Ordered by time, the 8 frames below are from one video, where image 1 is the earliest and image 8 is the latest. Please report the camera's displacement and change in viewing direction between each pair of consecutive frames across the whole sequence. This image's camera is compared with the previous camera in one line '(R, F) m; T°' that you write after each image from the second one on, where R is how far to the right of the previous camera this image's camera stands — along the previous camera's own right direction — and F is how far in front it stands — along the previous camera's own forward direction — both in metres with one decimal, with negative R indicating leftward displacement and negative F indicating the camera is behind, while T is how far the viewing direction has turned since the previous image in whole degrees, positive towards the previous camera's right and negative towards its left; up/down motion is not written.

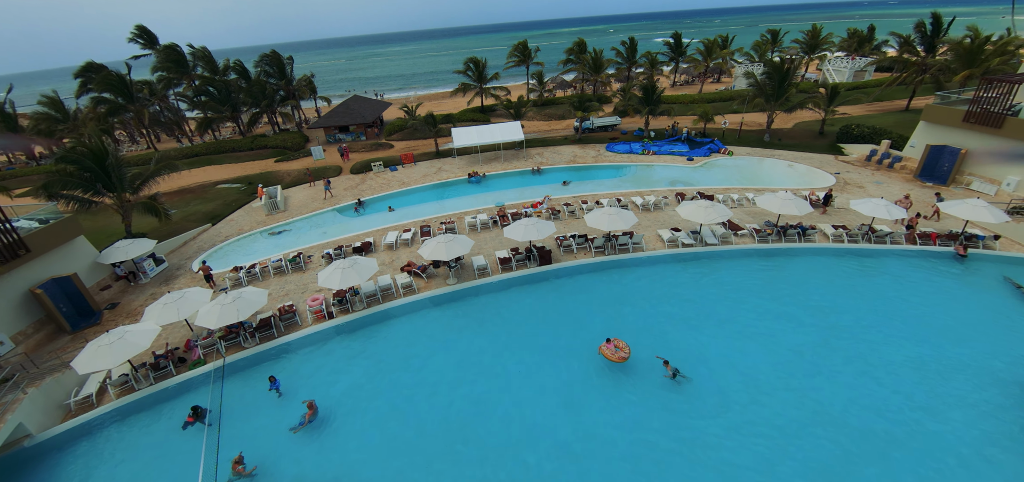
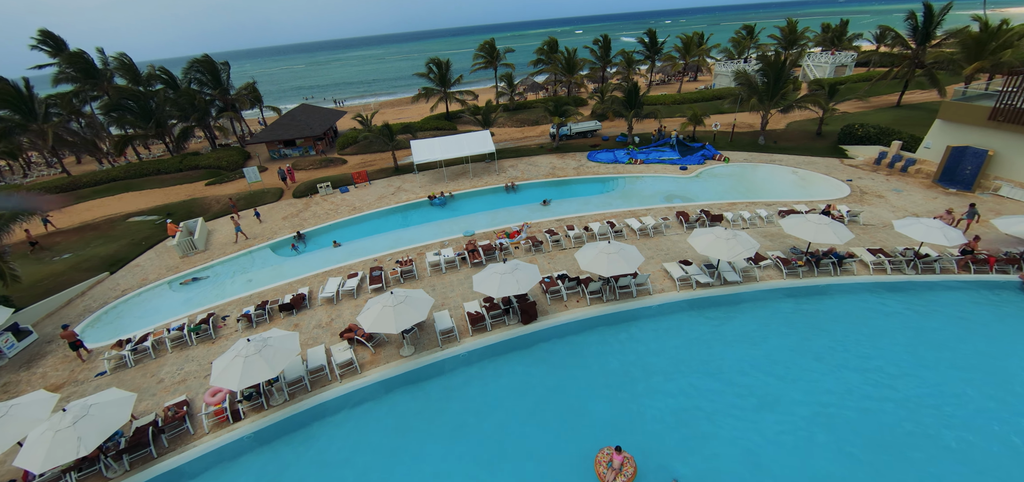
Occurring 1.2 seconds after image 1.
(+0.2, +3.8) m; +3°
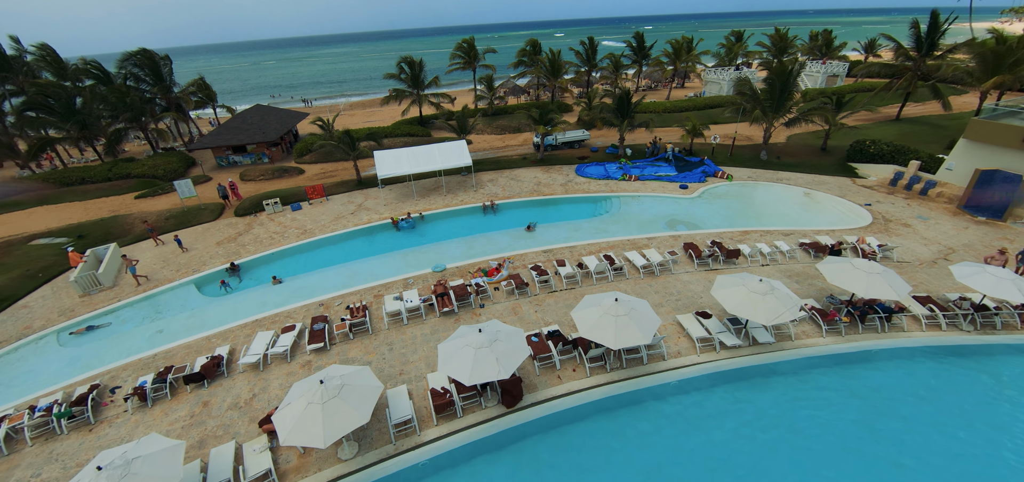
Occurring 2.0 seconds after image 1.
(0.0, +3.1) m; +3°
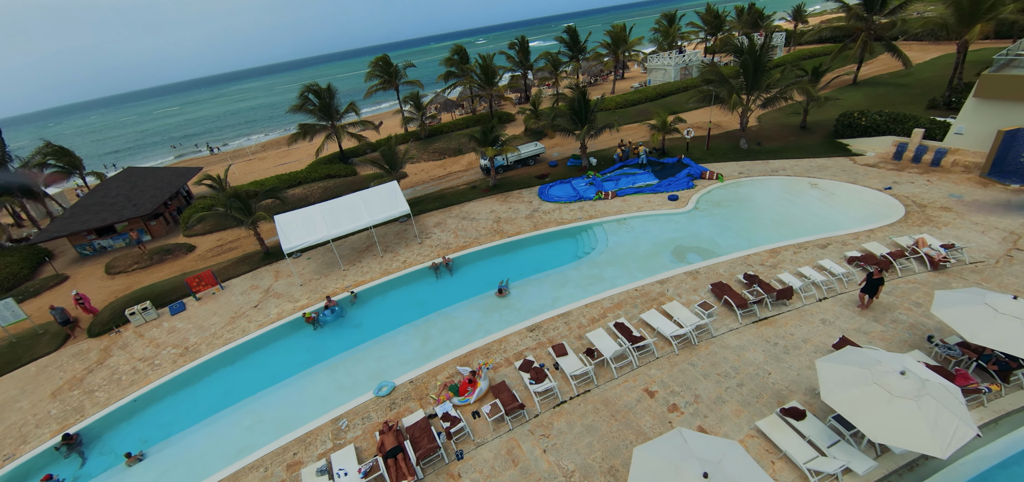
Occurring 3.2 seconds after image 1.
(-0.1, +4.7) m; +6°
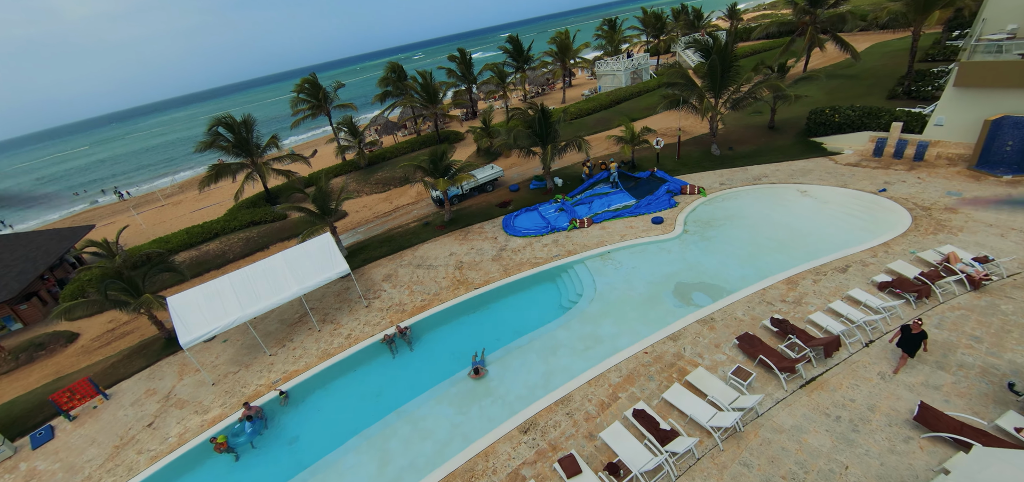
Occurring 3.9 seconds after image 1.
(-0.2, +2.8) m; +6°
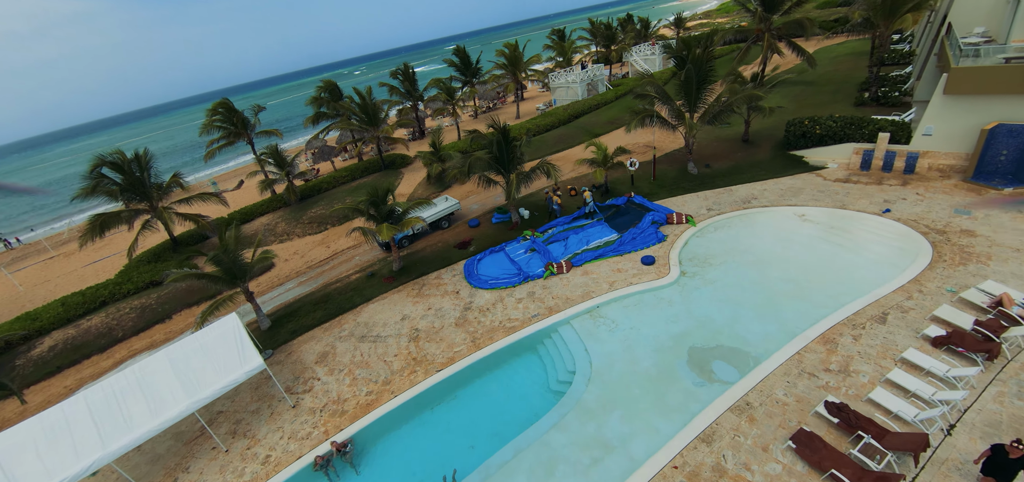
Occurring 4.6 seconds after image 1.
(-0.2, +2.8) m; +6°
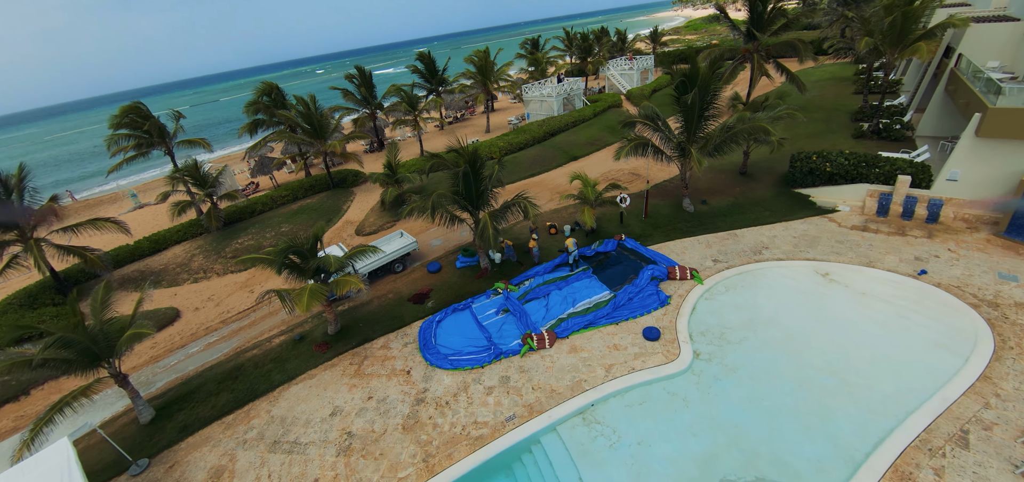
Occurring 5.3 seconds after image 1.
(0.0, +2.9) m; +5°
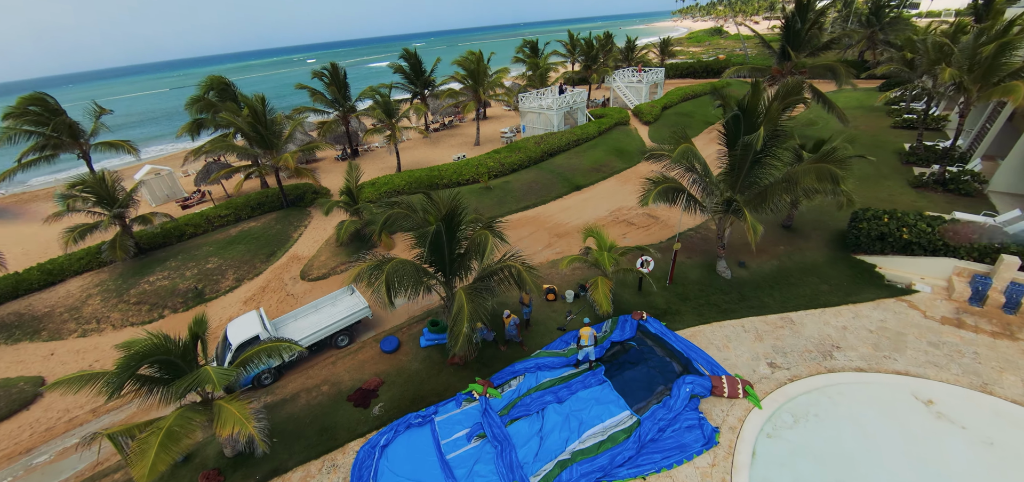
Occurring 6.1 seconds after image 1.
(0.0, +3.6) m; +2°
